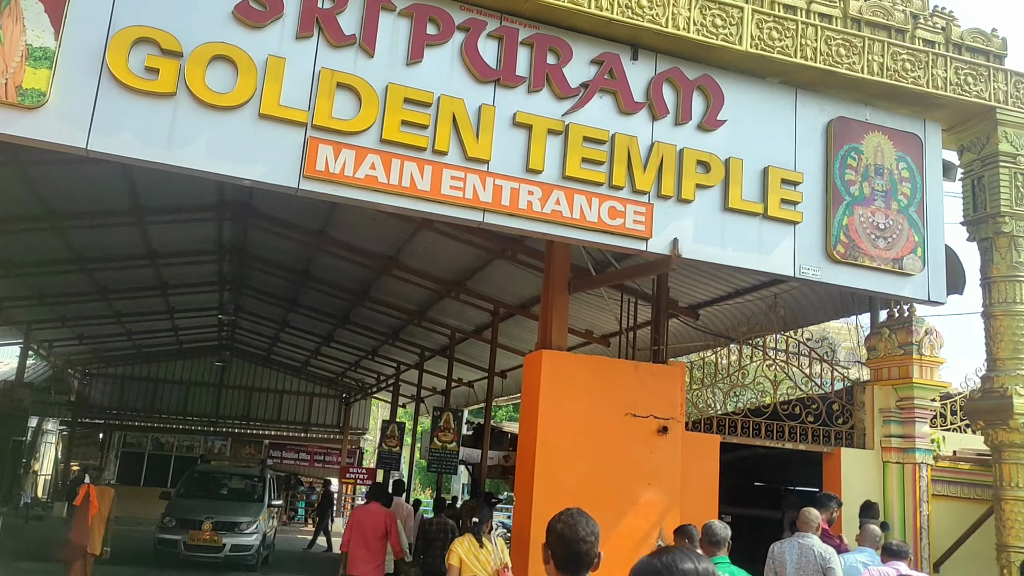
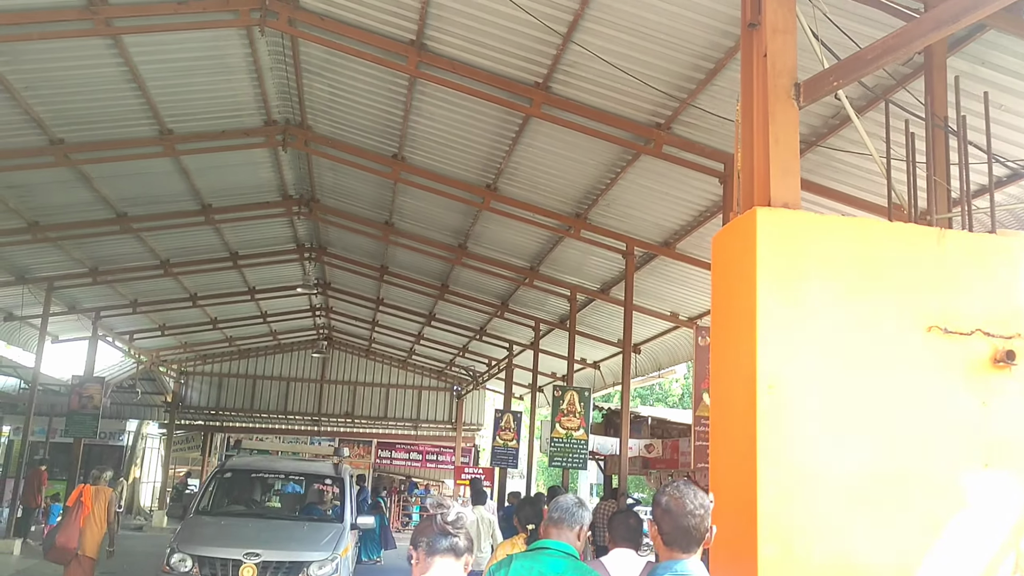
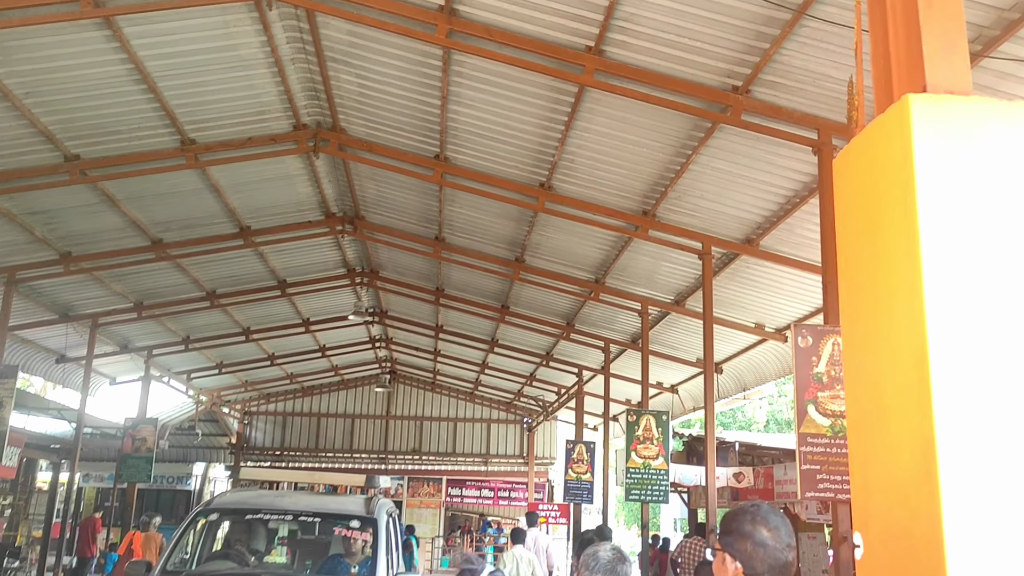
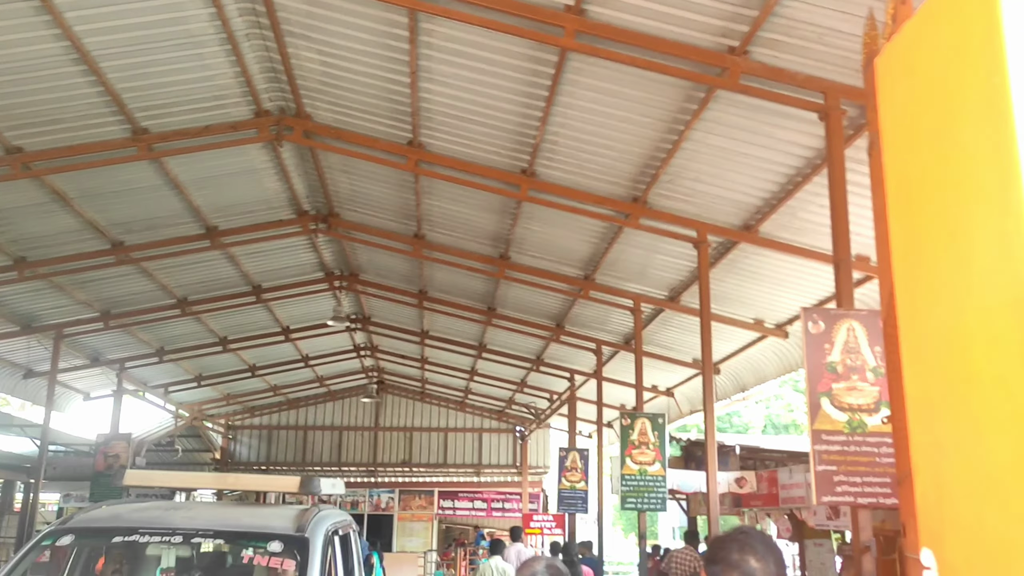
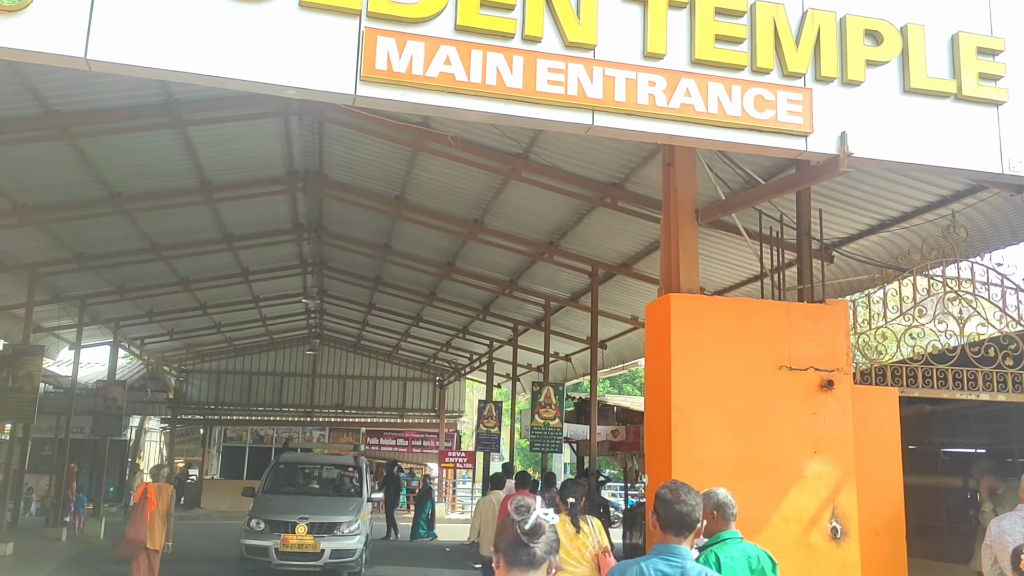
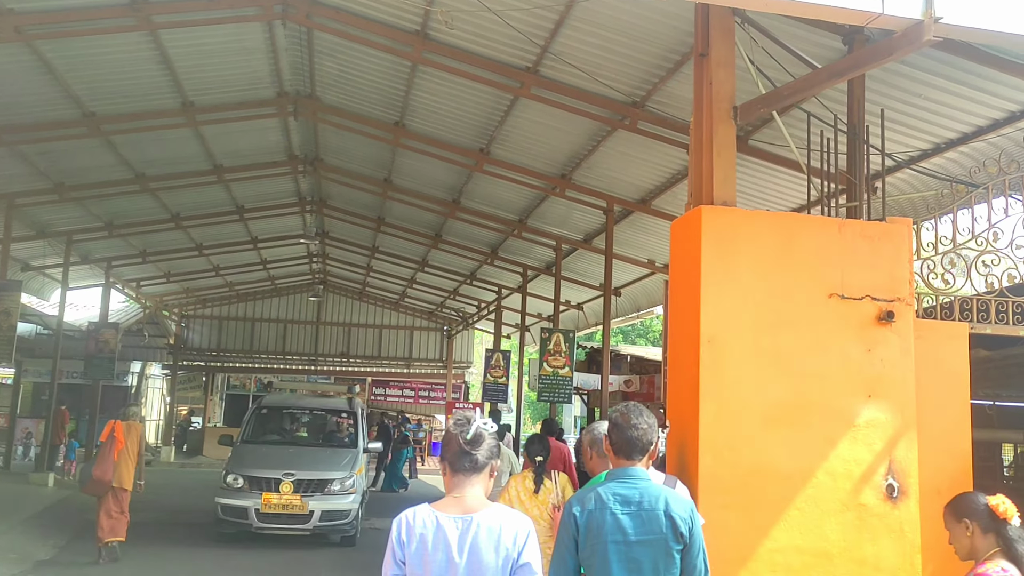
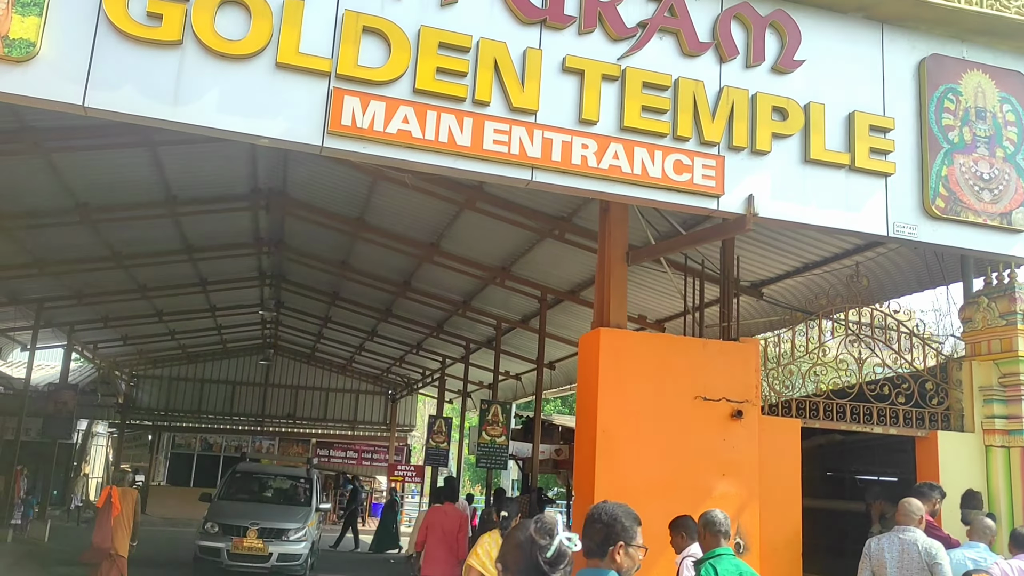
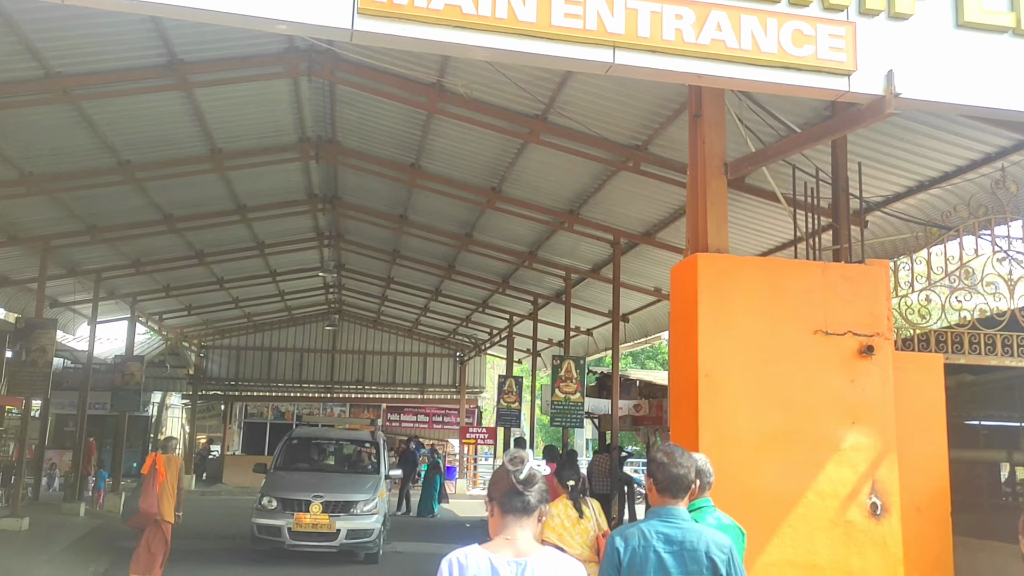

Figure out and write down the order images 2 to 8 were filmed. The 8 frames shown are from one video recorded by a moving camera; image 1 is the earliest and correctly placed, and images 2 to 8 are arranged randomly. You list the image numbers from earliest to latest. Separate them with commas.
7, 5, 8, 6, 2, 3, 4
